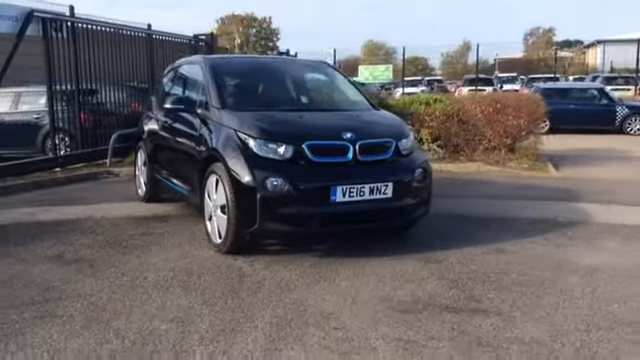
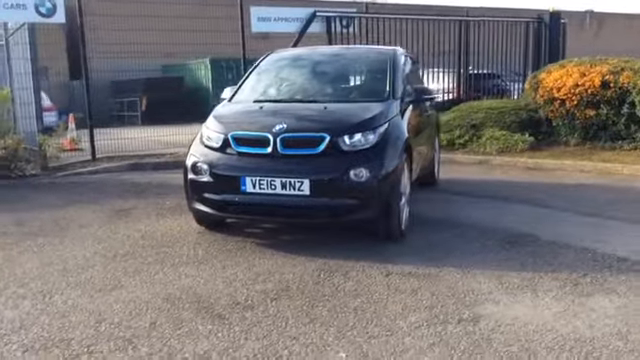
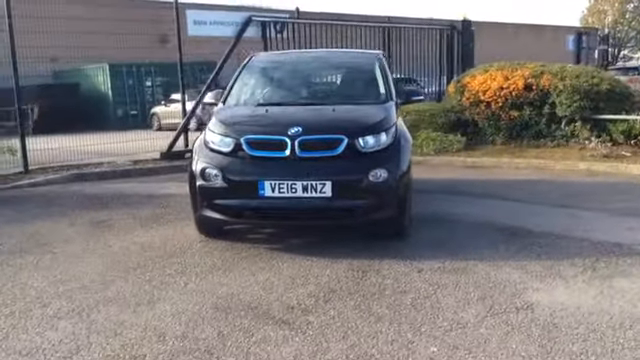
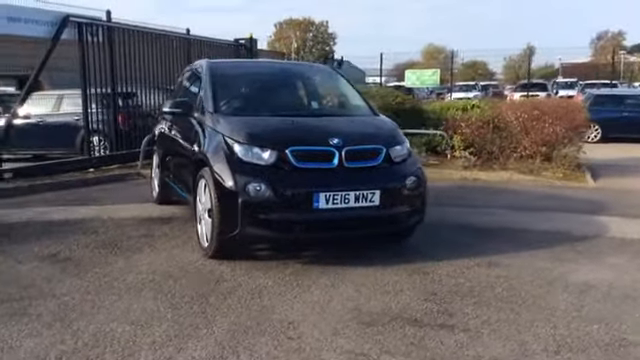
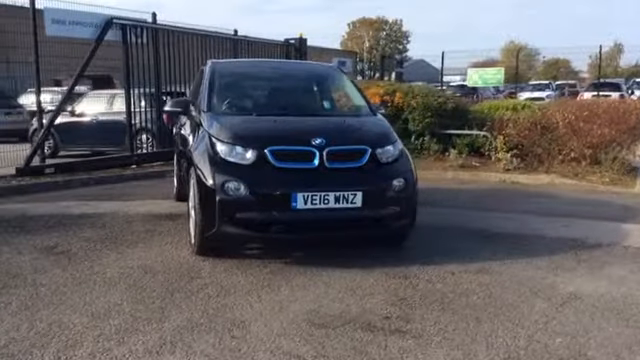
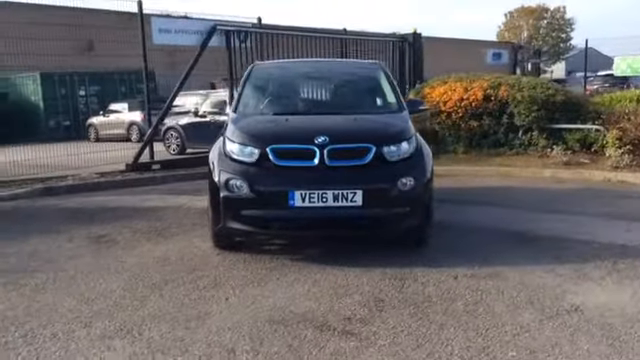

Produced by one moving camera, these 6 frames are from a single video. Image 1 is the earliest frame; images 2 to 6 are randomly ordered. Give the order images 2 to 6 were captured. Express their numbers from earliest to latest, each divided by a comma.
4, 5, 6, 3, 2
